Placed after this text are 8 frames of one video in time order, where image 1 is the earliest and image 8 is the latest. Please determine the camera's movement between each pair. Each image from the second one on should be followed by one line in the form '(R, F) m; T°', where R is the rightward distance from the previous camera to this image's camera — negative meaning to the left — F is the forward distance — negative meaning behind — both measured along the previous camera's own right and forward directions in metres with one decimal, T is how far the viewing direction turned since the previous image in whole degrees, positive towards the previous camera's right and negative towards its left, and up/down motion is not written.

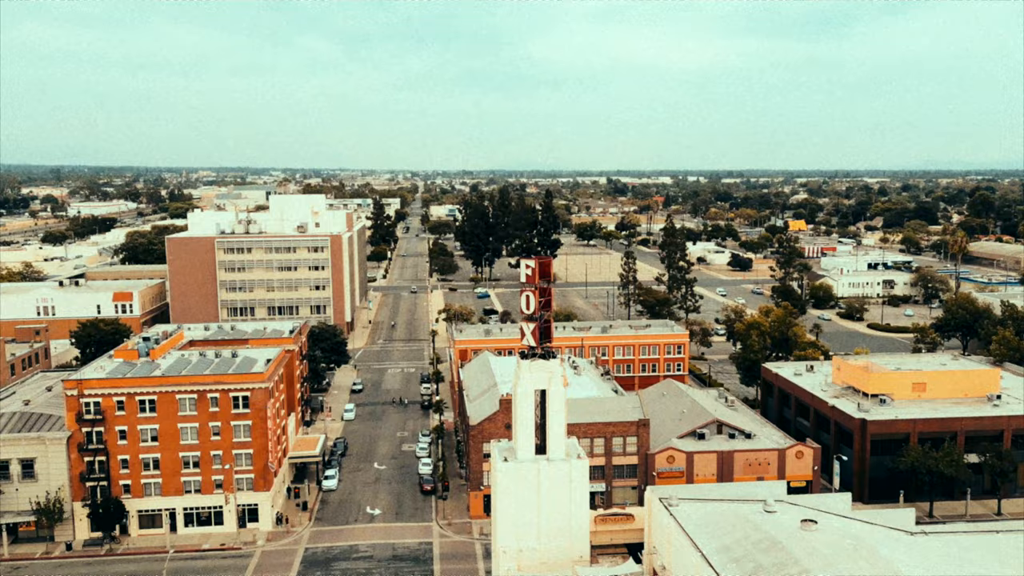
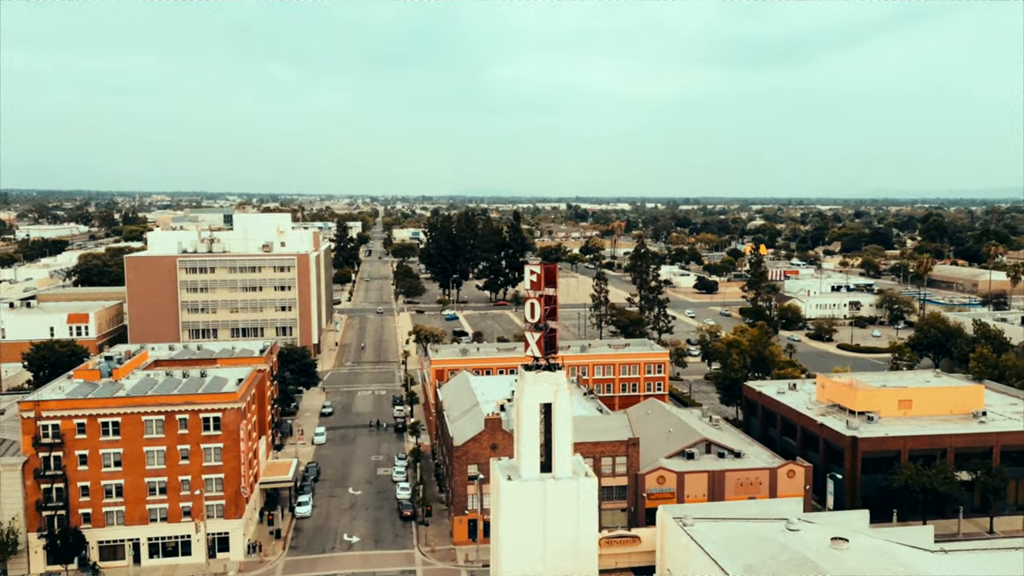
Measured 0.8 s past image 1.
(-1.4, +1.6) m; +3°
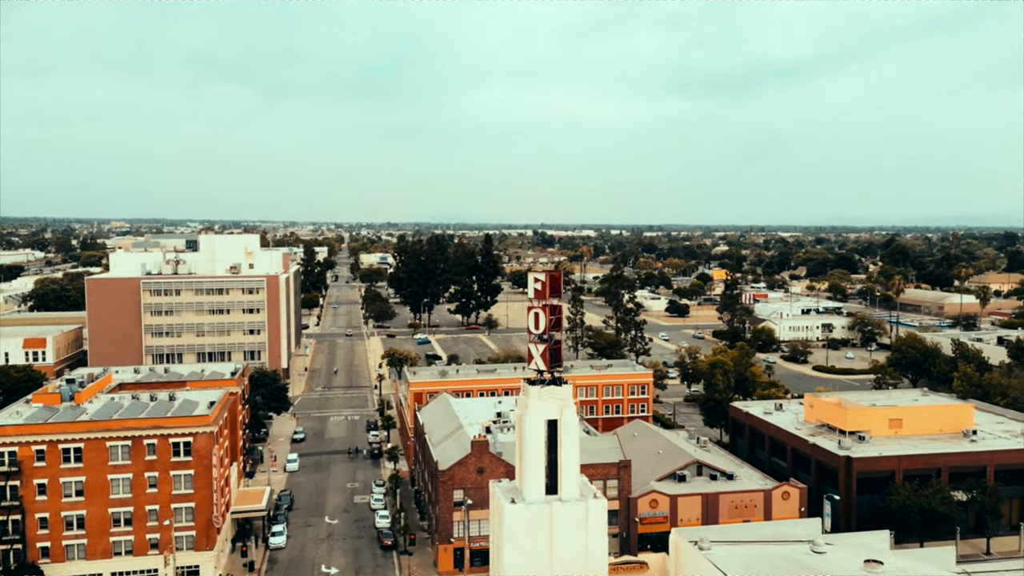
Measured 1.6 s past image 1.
(-1.1, +1.6) m; +2°
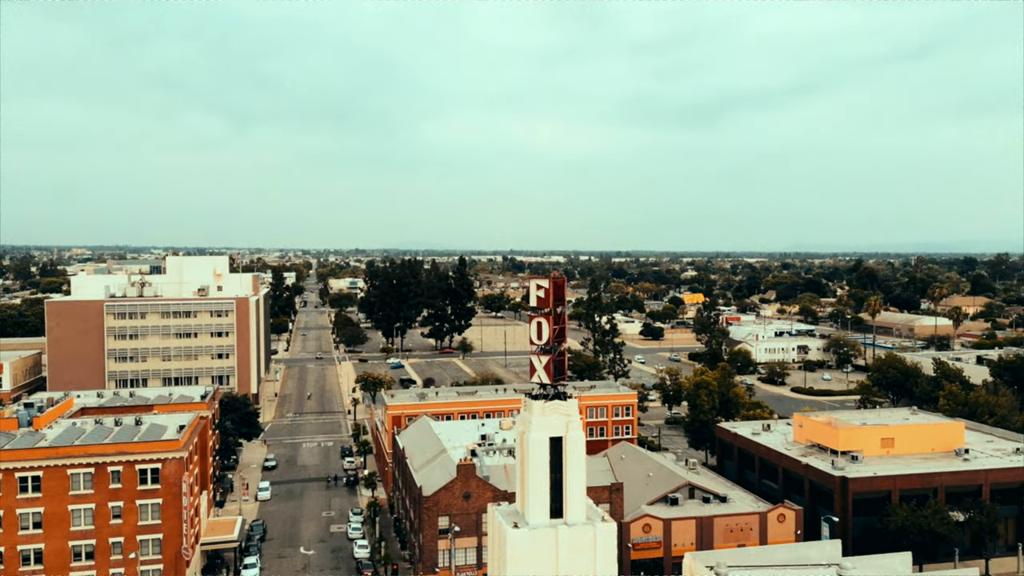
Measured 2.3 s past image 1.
(-0.9, +1.6) m; +2°
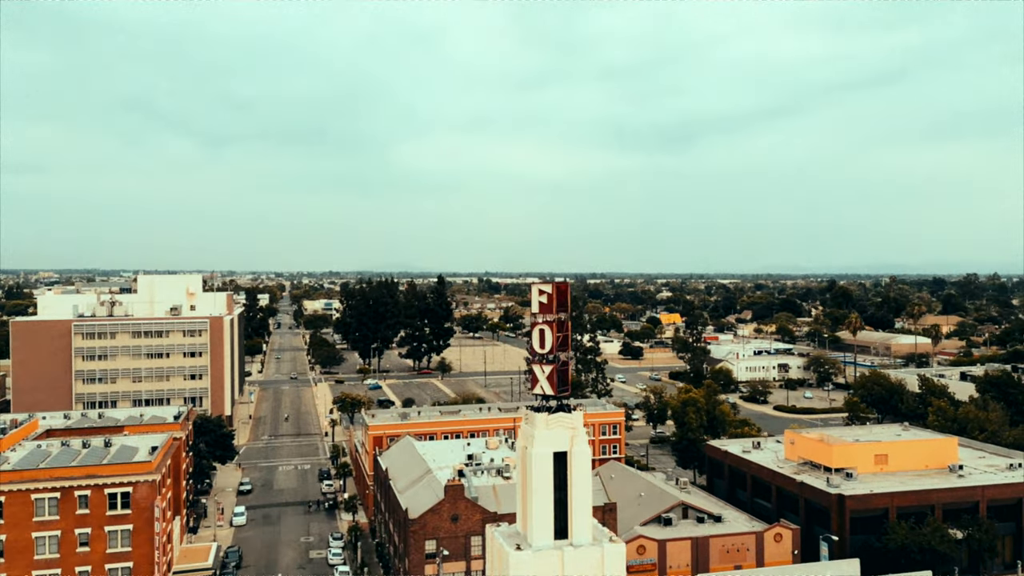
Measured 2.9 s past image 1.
(-0.7, +1.3) m; +2°
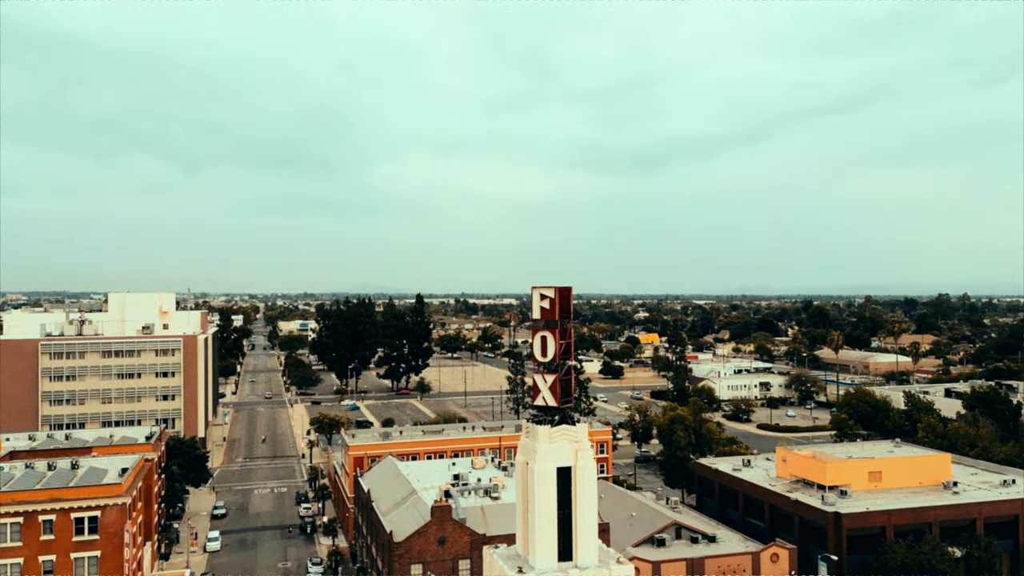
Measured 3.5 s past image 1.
(-0.6, +1.3) m; +2°
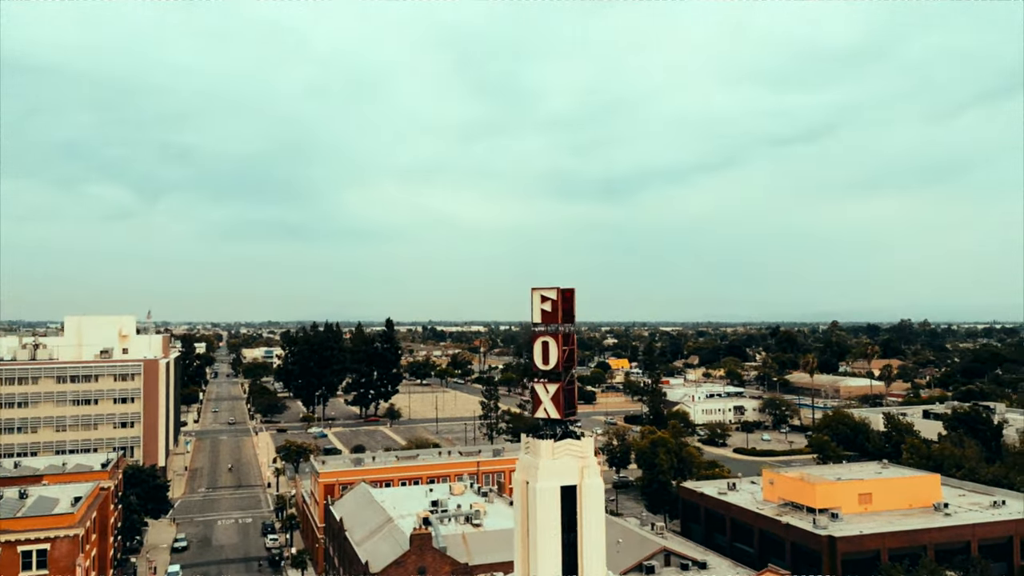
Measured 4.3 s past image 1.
(-0.7, +1.8) m; +2°
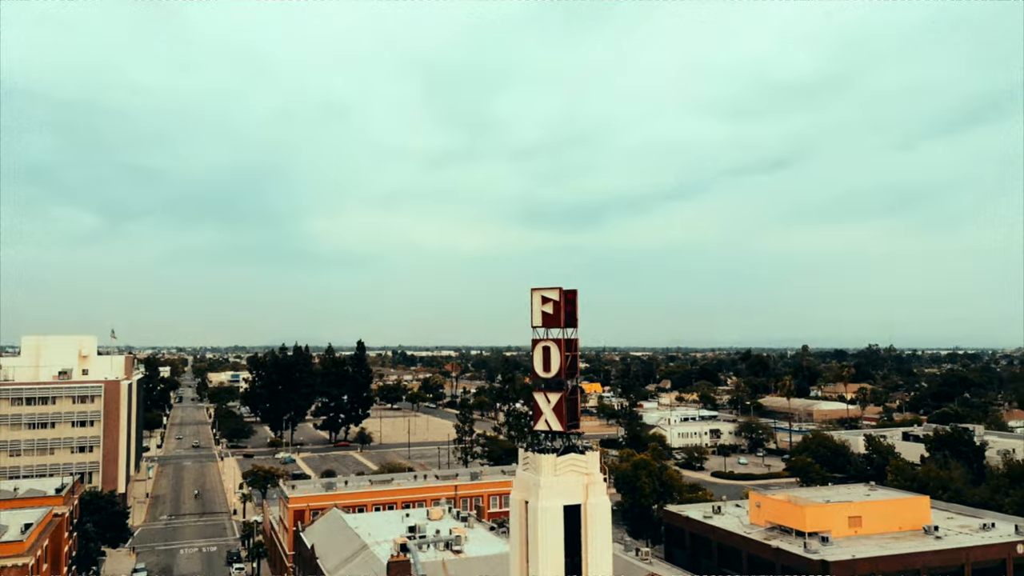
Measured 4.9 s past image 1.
(-0.5, +1.6) m; +2°
